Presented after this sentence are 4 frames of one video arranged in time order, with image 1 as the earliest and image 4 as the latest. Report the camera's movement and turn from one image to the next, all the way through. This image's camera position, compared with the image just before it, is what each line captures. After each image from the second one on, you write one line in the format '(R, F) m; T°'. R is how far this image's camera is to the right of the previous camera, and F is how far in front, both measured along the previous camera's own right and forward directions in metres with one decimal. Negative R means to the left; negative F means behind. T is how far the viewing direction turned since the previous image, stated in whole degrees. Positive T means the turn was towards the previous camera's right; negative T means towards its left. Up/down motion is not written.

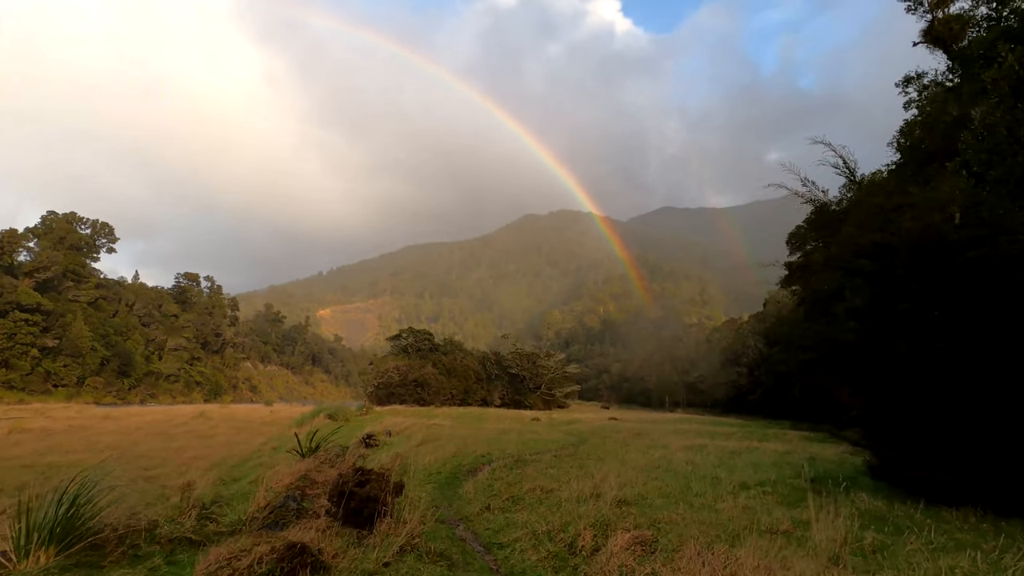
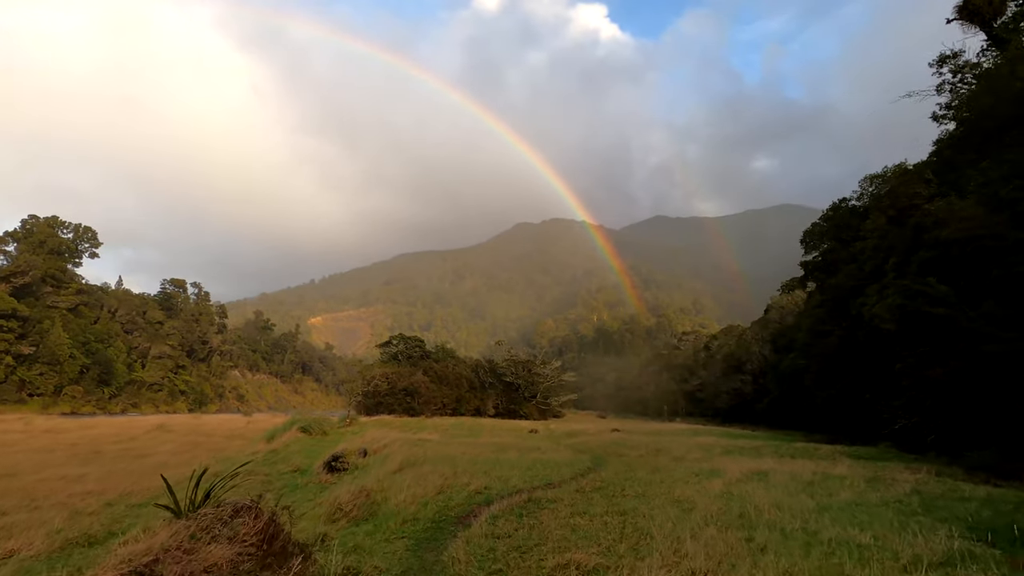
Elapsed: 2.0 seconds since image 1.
(-0.2, +2.8) m; +1°
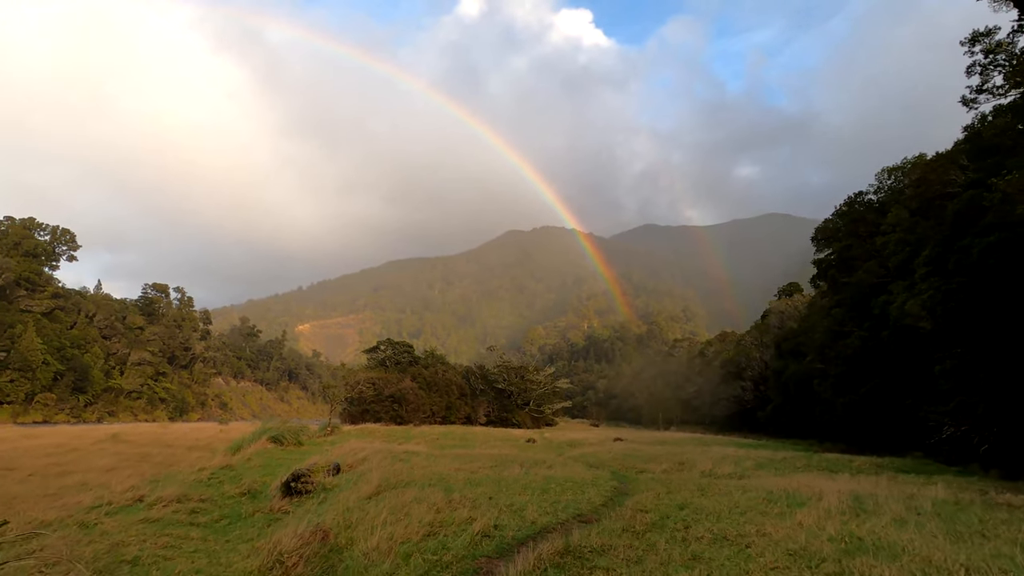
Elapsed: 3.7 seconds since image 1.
(-0.3, +2.4) m; +1°
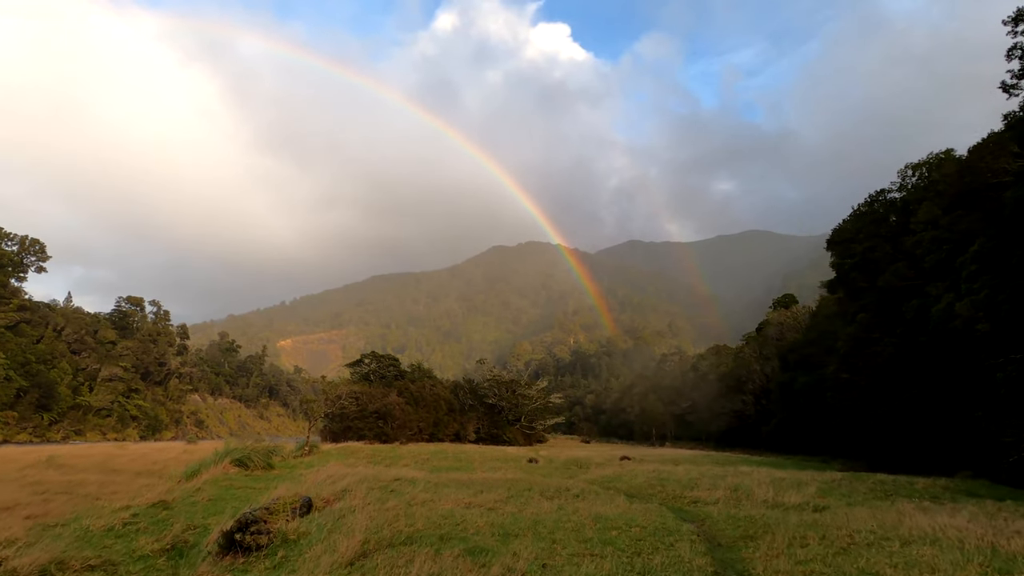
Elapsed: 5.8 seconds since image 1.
(-0.7, +2.8) m; +2°
